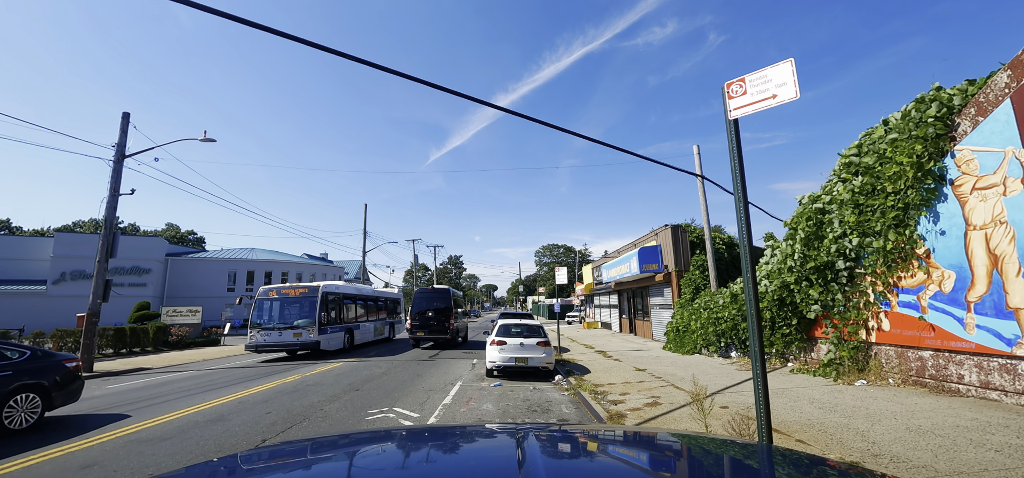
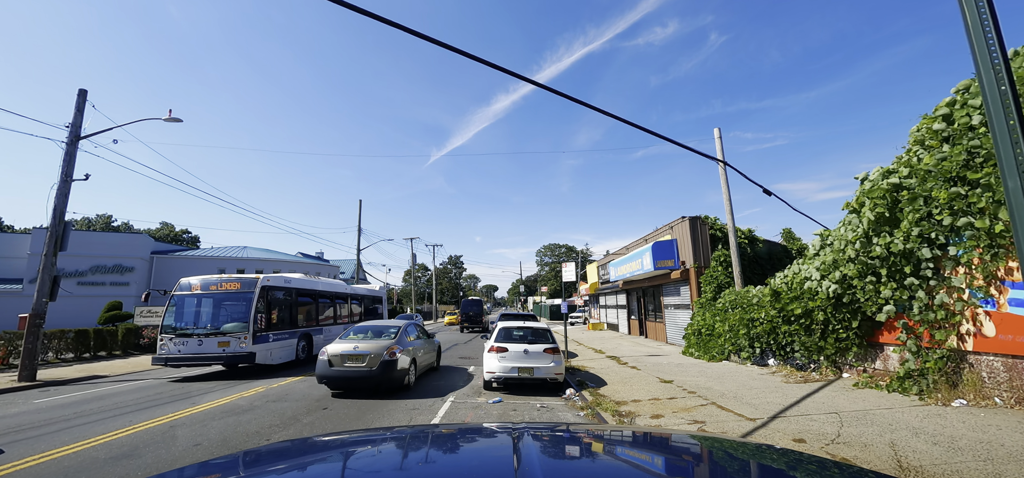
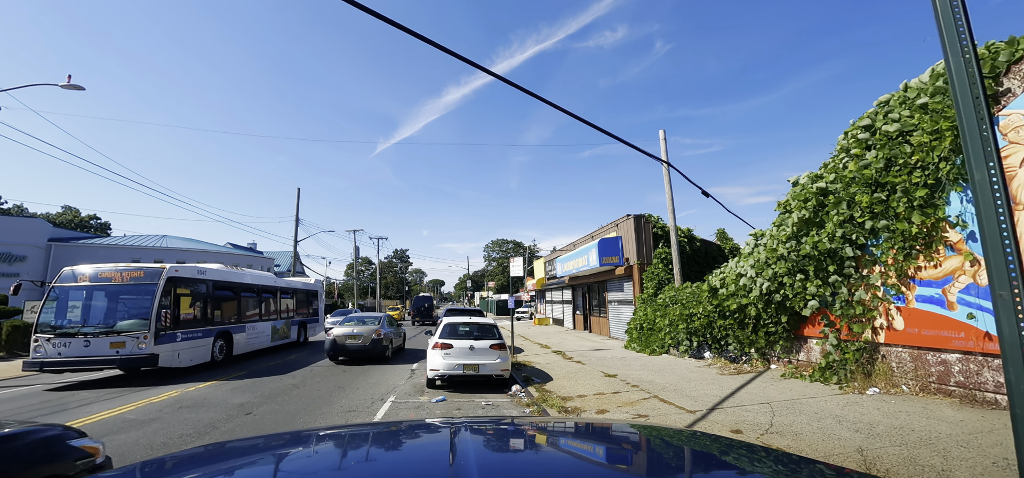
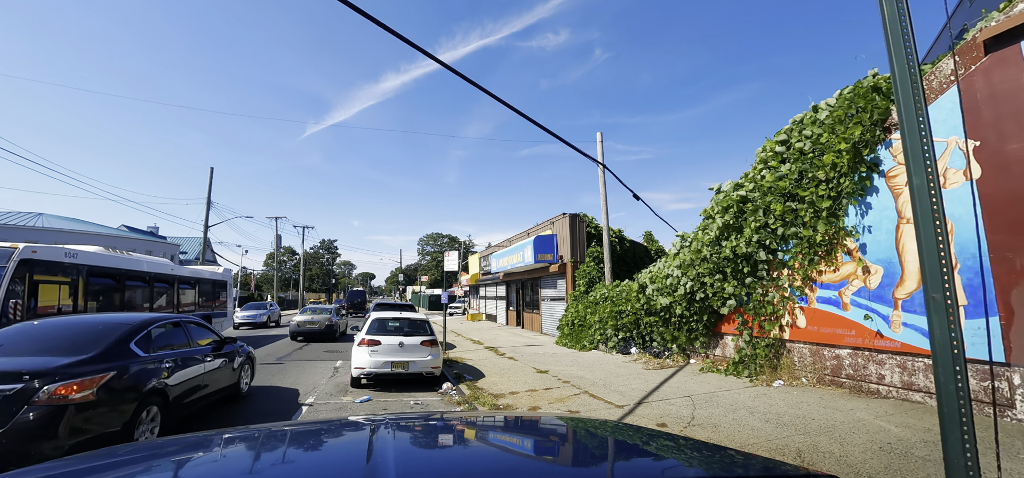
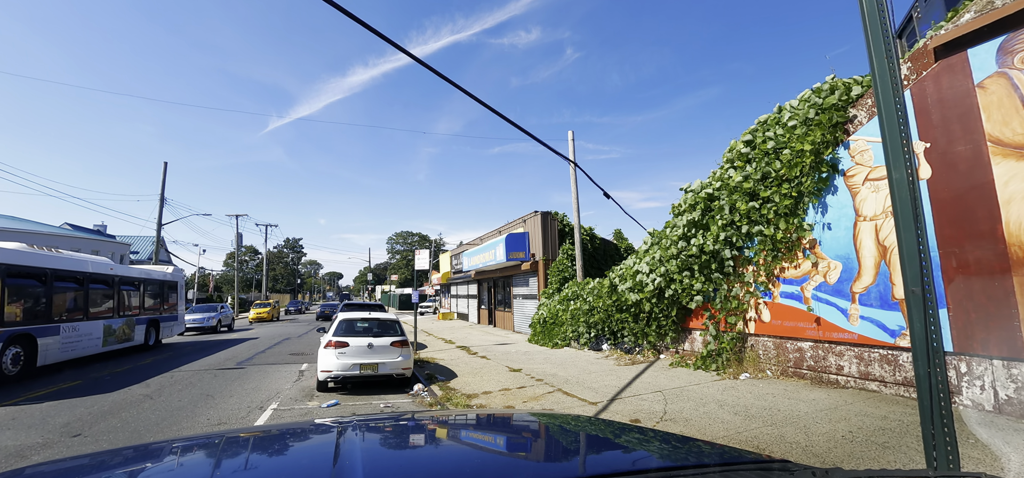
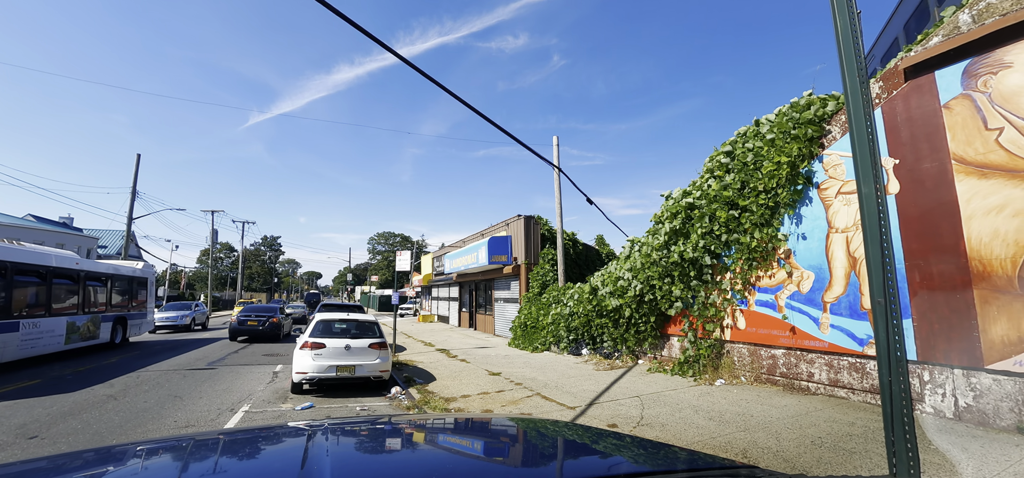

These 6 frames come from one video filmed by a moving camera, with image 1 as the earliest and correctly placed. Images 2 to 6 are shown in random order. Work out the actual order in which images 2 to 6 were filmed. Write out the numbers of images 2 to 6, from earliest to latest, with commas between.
2, 3, 4, 6, 5
